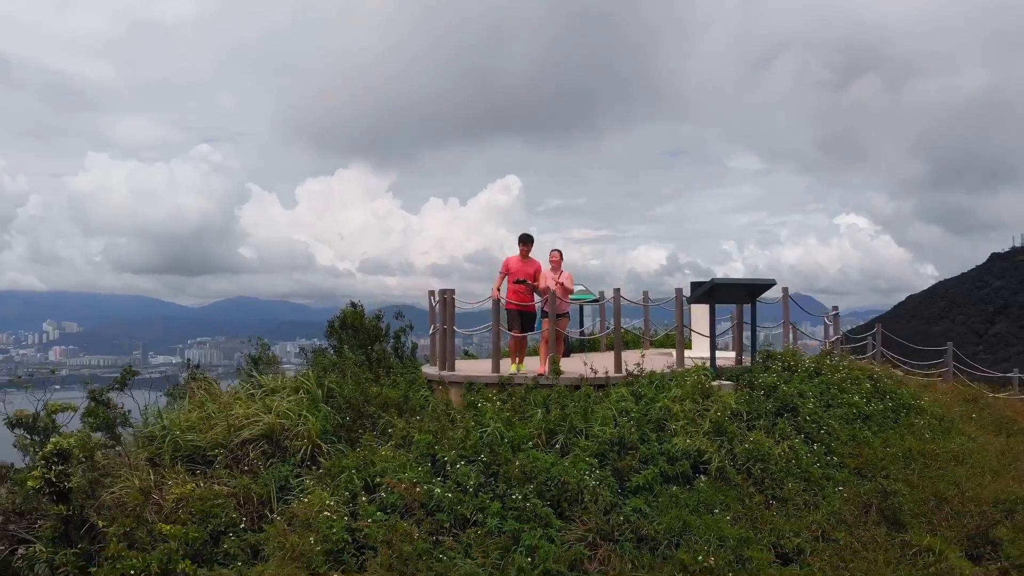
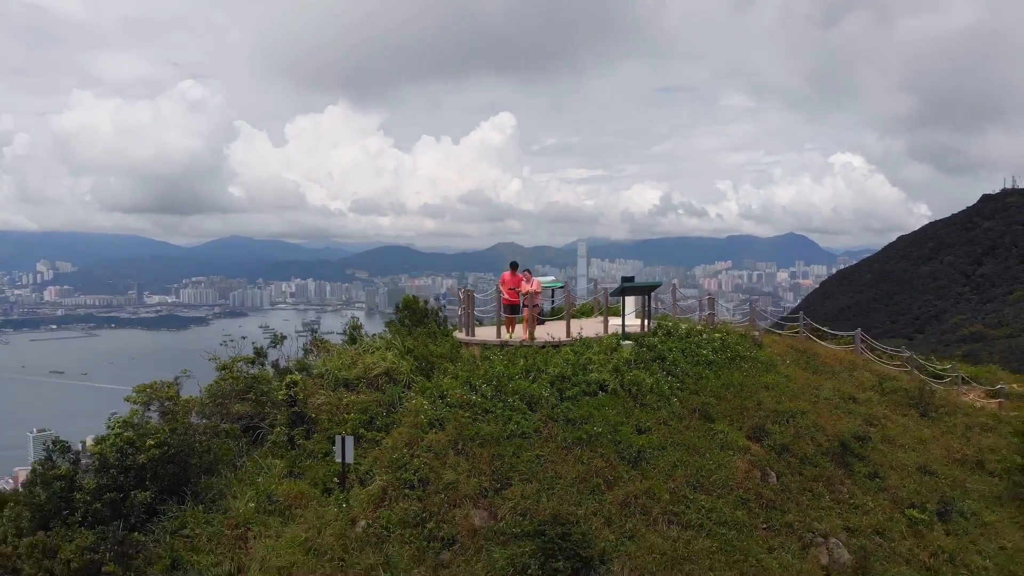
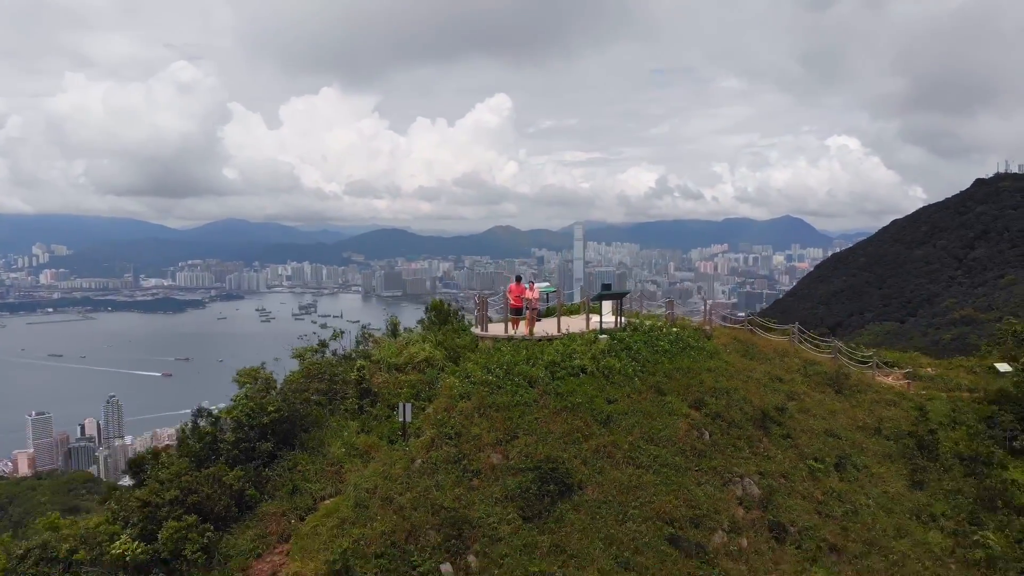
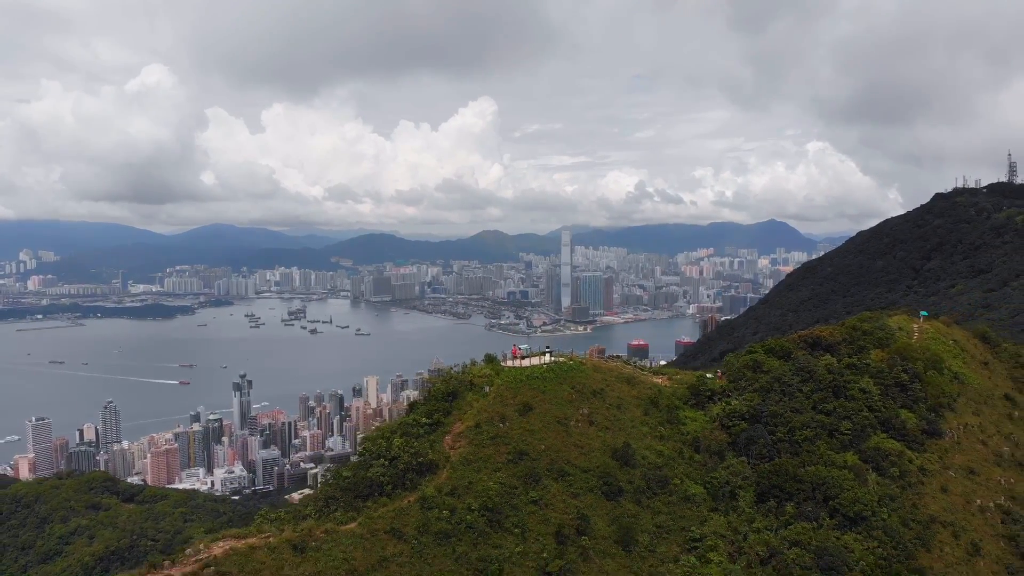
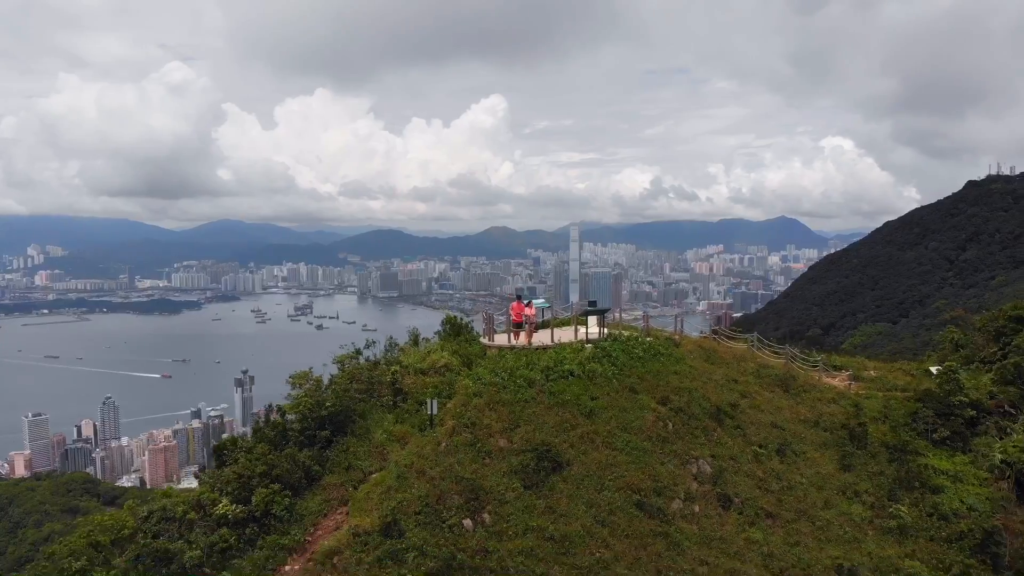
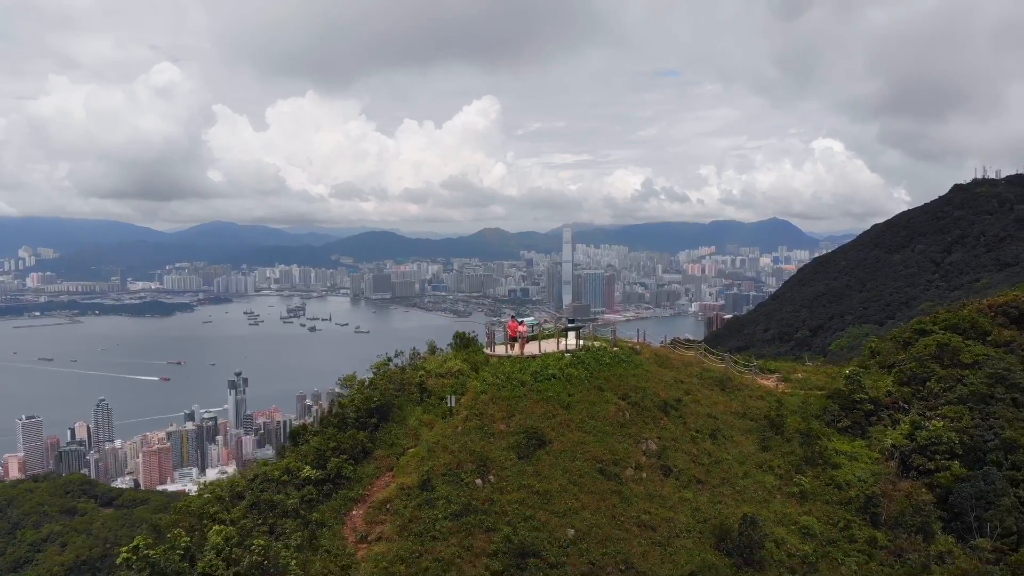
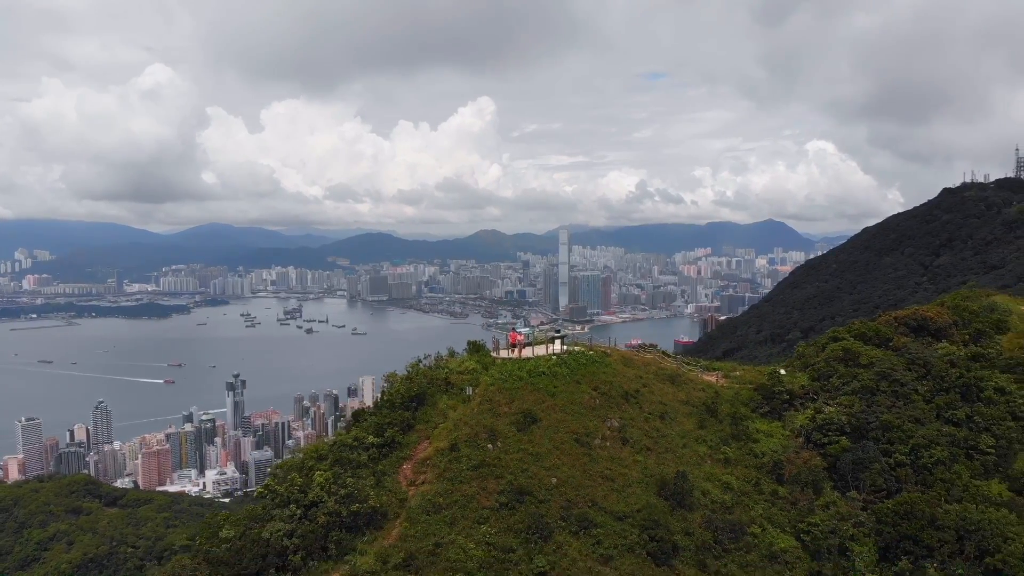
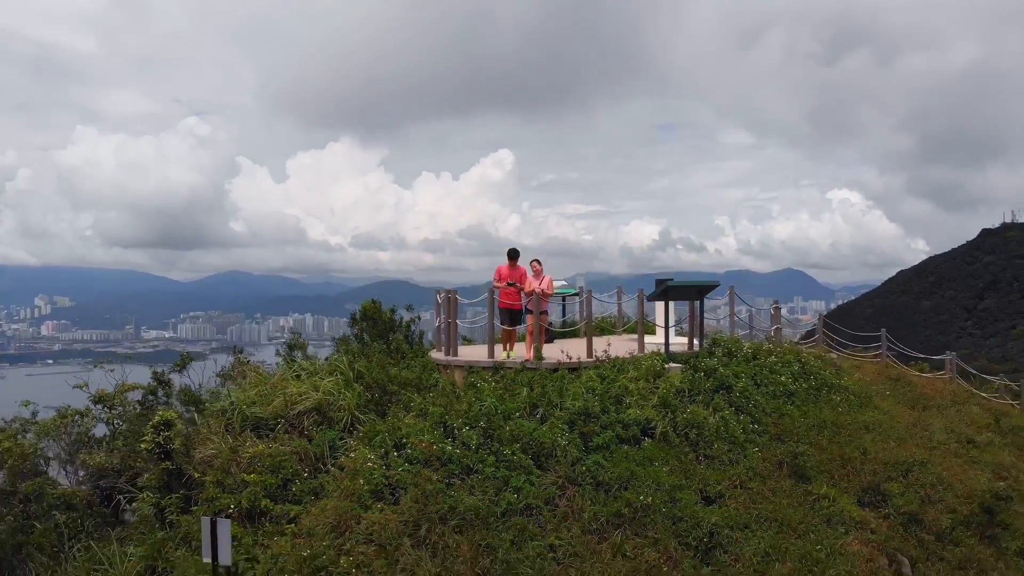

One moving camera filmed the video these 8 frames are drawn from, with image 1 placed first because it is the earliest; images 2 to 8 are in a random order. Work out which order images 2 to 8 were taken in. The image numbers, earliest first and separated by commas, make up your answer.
8, 2, 3, 5, 6, 7, 4
